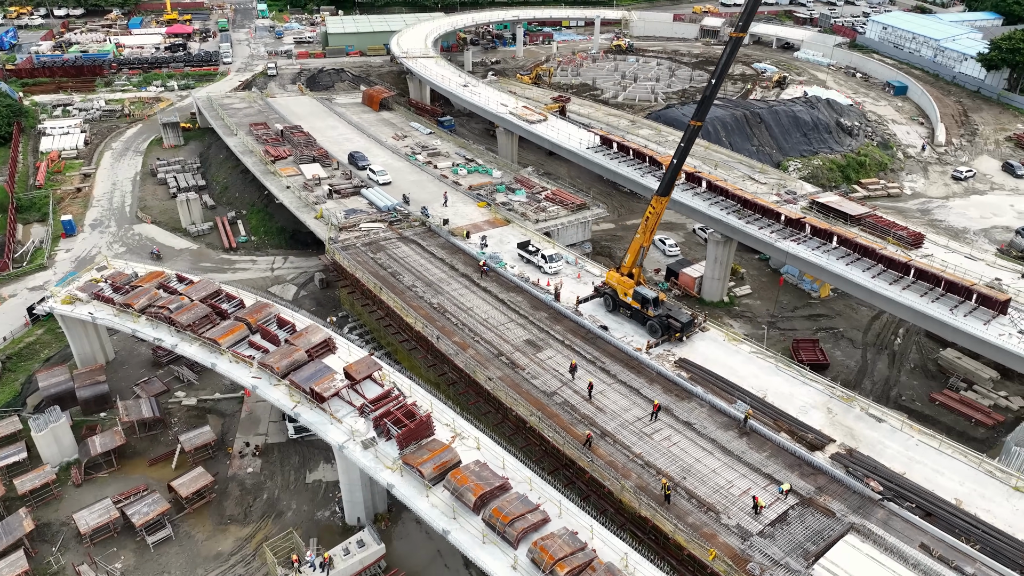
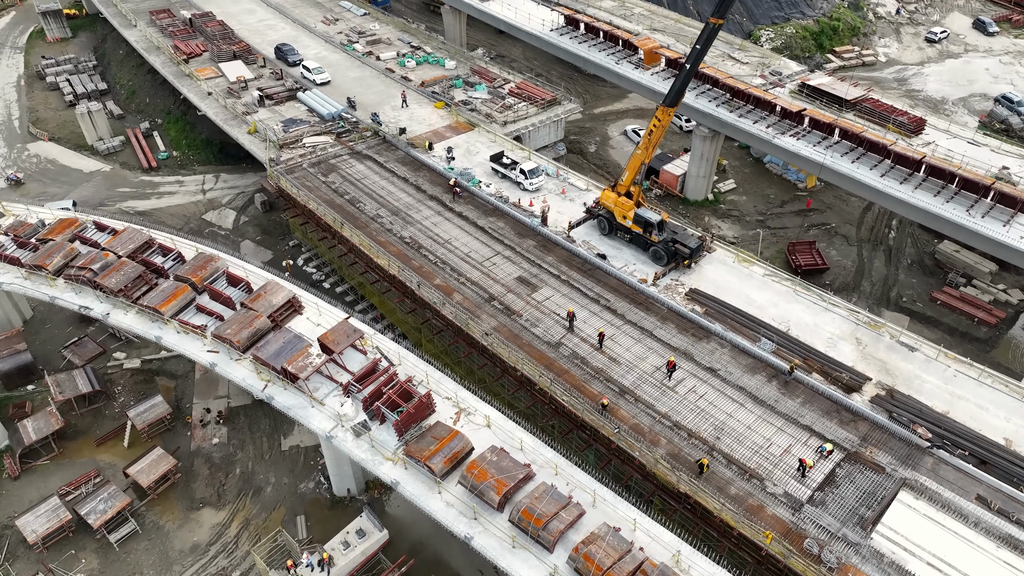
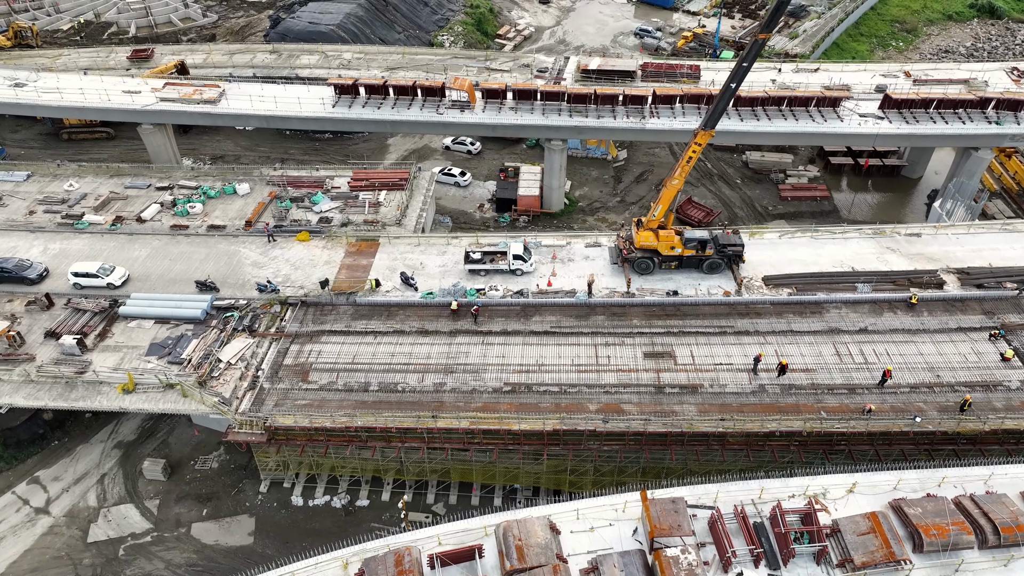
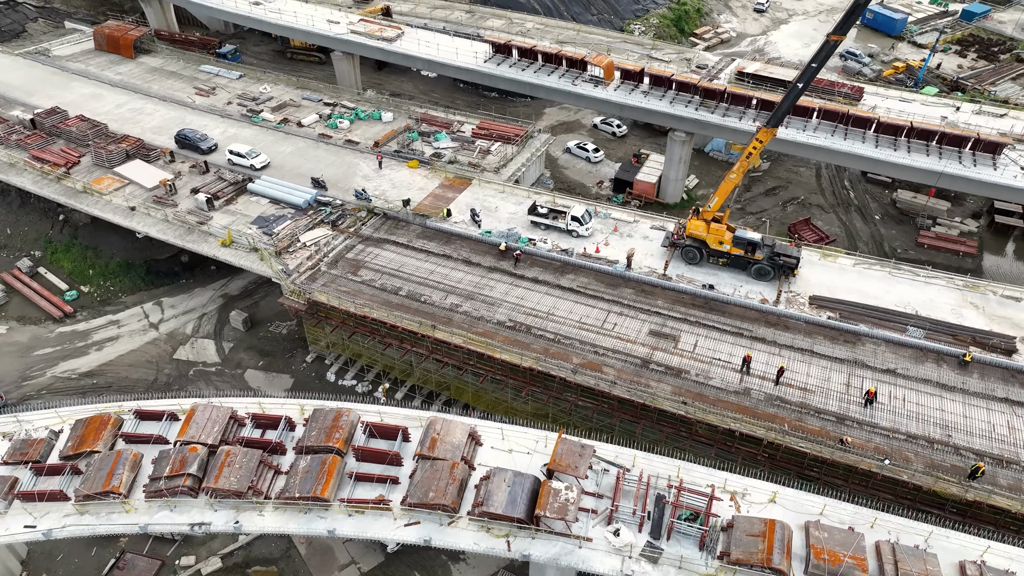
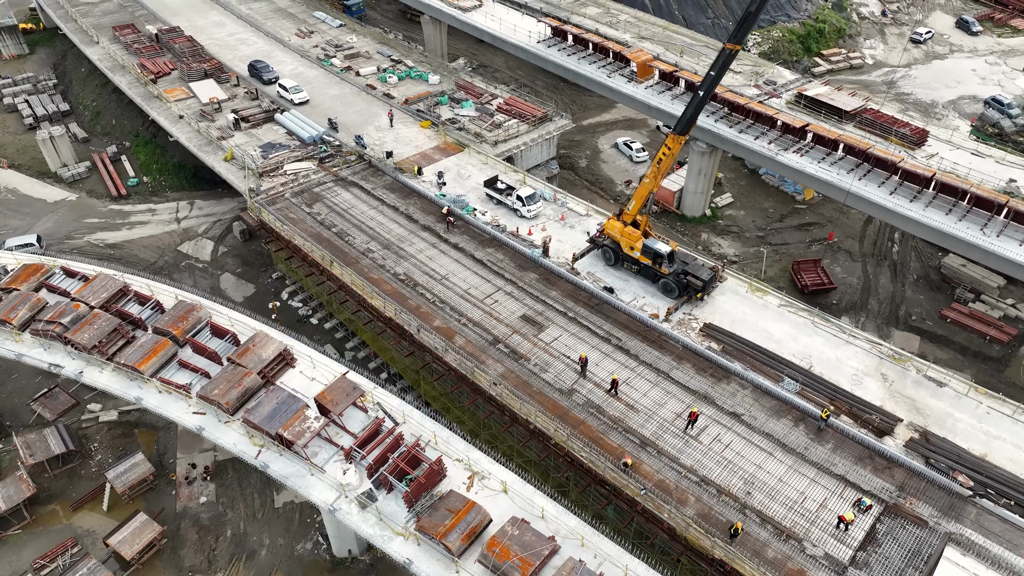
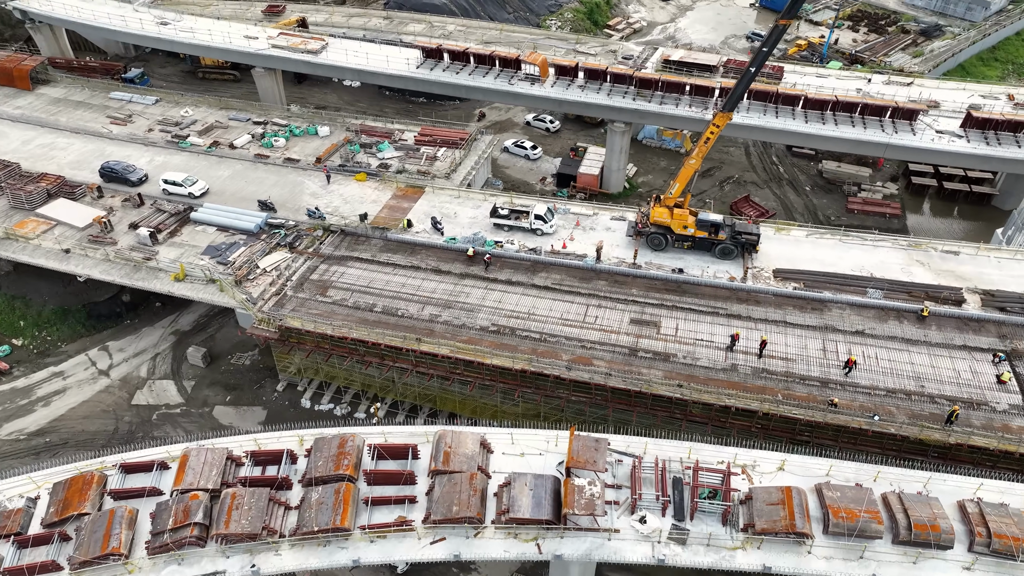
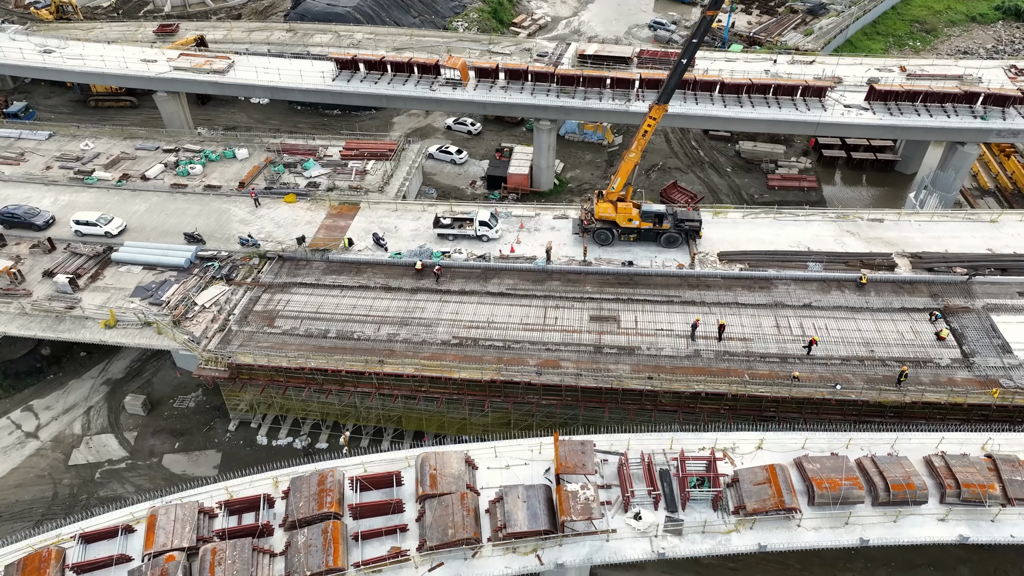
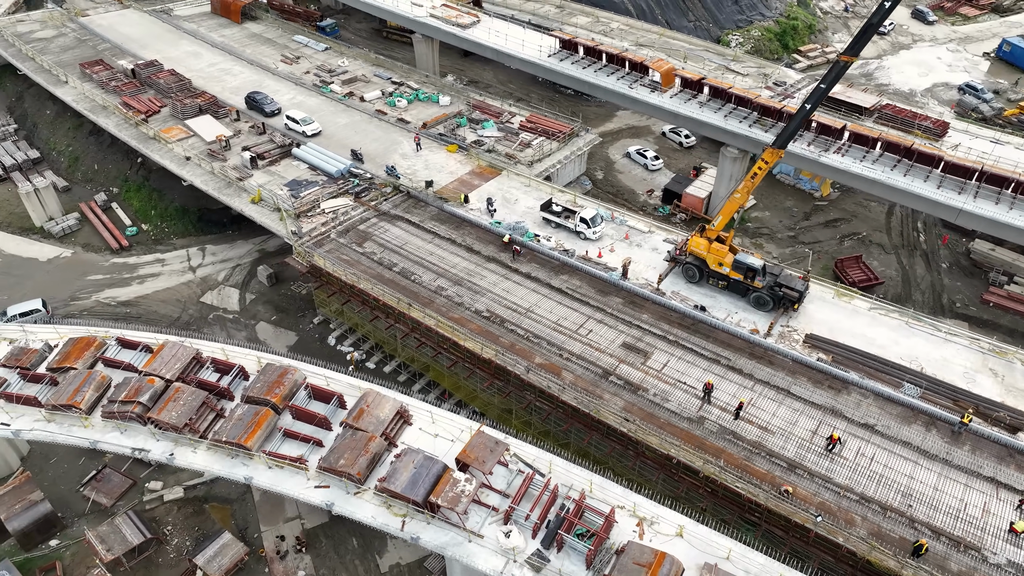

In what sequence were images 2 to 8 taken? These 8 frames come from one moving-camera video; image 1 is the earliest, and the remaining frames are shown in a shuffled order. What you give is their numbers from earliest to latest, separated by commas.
2, 5, 8, 4, 6, 7, 3
